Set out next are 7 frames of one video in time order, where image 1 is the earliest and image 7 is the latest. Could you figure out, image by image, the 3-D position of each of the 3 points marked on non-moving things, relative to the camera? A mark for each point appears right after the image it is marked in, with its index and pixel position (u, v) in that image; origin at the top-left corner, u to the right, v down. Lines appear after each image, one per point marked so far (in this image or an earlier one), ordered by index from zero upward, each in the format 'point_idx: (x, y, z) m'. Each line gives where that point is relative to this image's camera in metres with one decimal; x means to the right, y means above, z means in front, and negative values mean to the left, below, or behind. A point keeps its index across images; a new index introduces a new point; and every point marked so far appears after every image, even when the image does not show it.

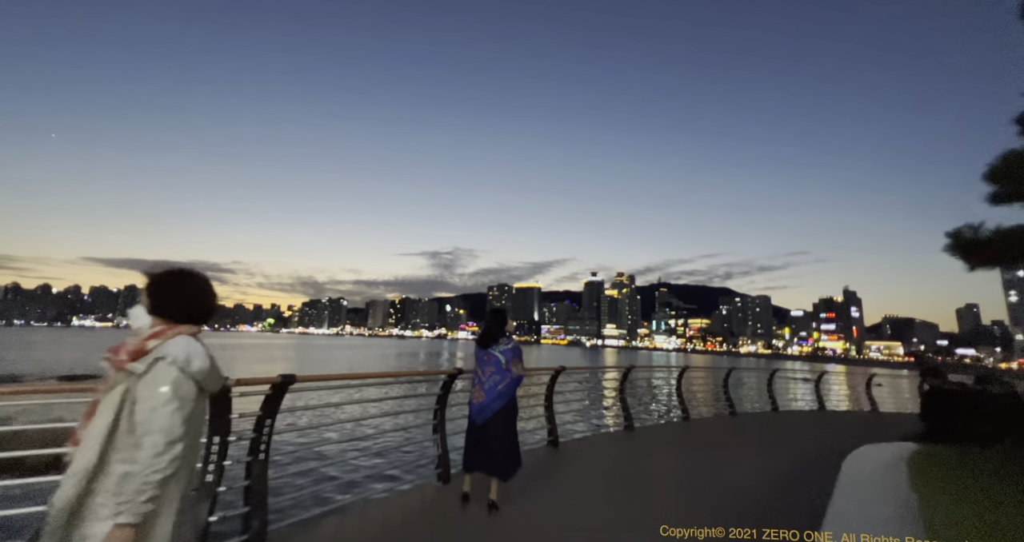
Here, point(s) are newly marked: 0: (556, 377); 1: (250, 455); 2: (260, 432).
0: (+0.5, -1.3, +5.8) m
1: (-1.2, -0.8, +2.1) m
2: (-1.1, -0.7, +2.1) m
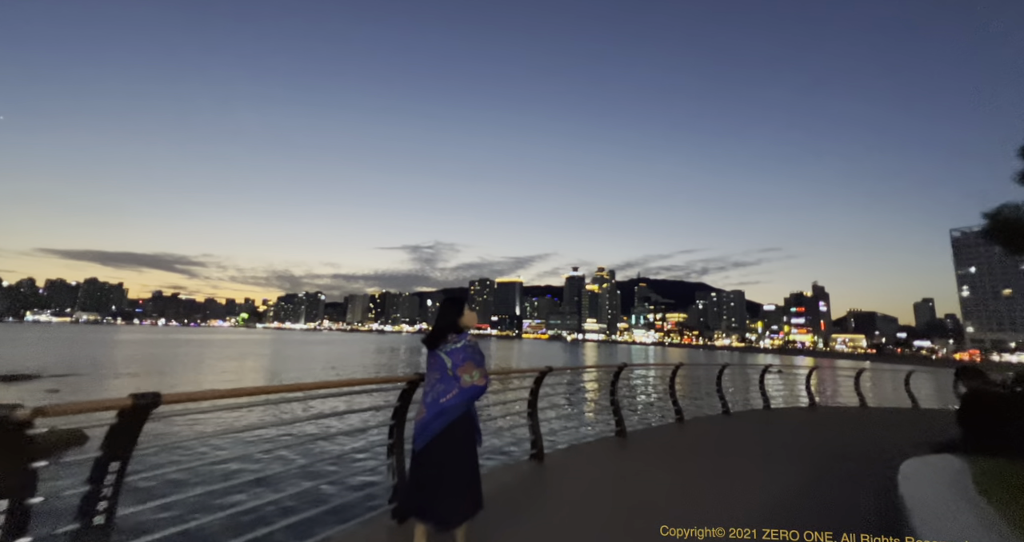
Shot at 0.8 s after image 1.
0: (+0.3, -1.2, +5.1) m
1: (-1.2, -0.7, +1.4) m
2: (-1.2, -0.6, +1.4) m
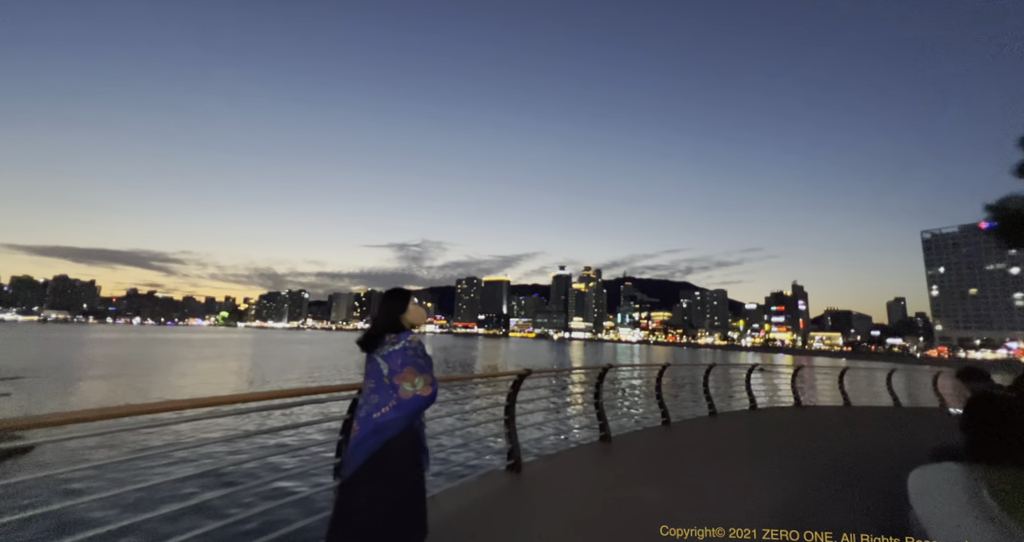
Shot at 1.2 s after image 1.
0: (+0.1, -1.1, +4.8) m
1: (-1.4, -0.7, +1.0) m
2: (-1.3, -0.6, +1.0) m
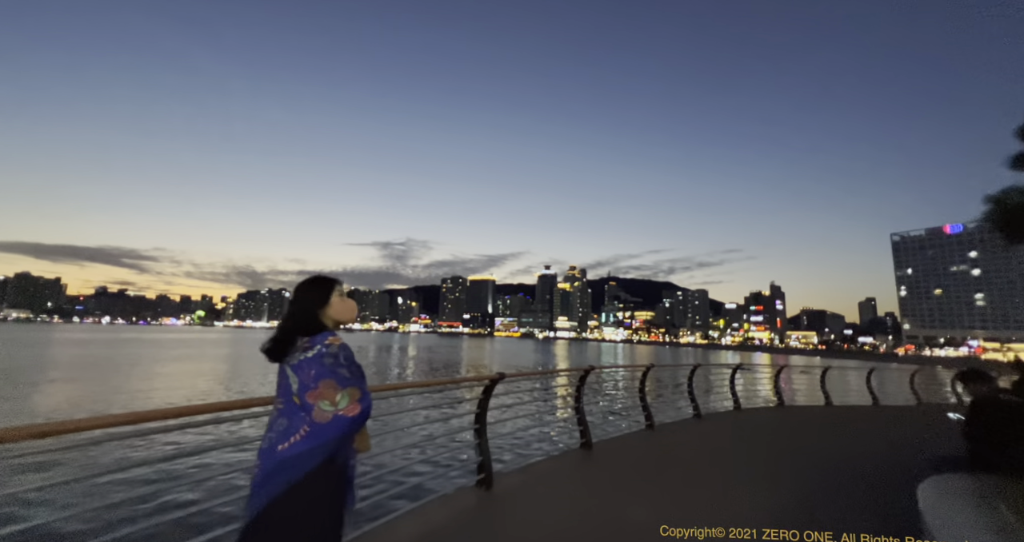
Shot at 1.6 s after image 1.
0: (-0.2, -1.1, +4.4) m
1: (-1.5, -0.7, +0.6) m
2: (-1.5, -0.6, +0.6) m
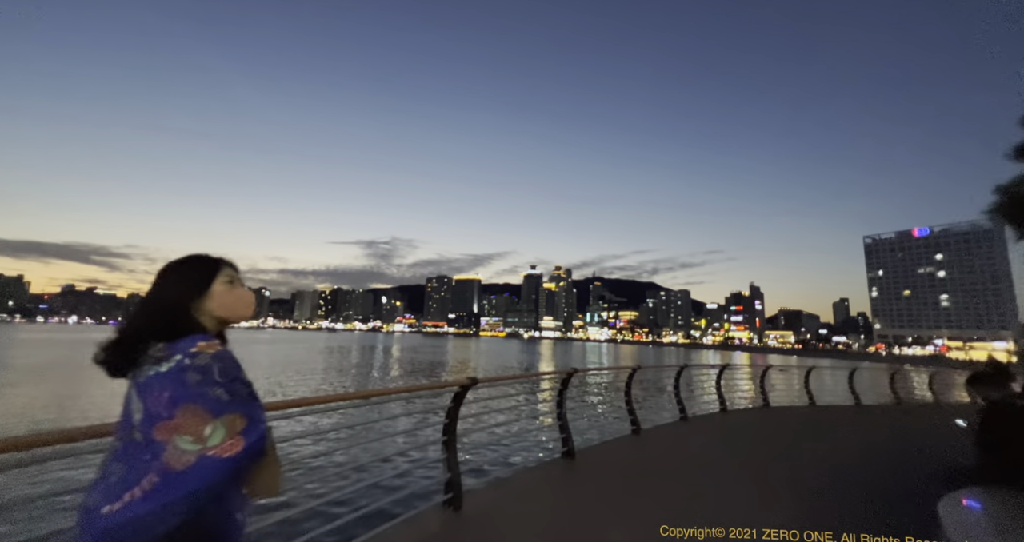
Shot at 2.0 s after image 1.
0: (-0.3, -1.1, +3.7) m
1: (-1.5, -0.7, -0.1) m
2: (-1.4, -0.6, -0.1) m
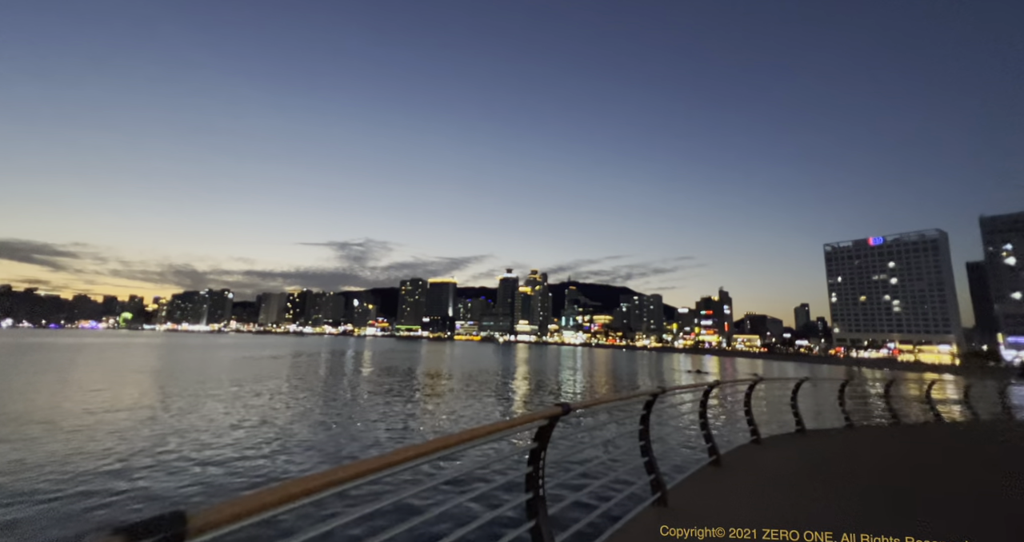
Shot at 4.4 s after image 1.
0: (-1.1, -1.2, +3.3) m
1: (-2.1, -0.7, -0.6) m
2: (-2.0, -0.6, -0.6) m
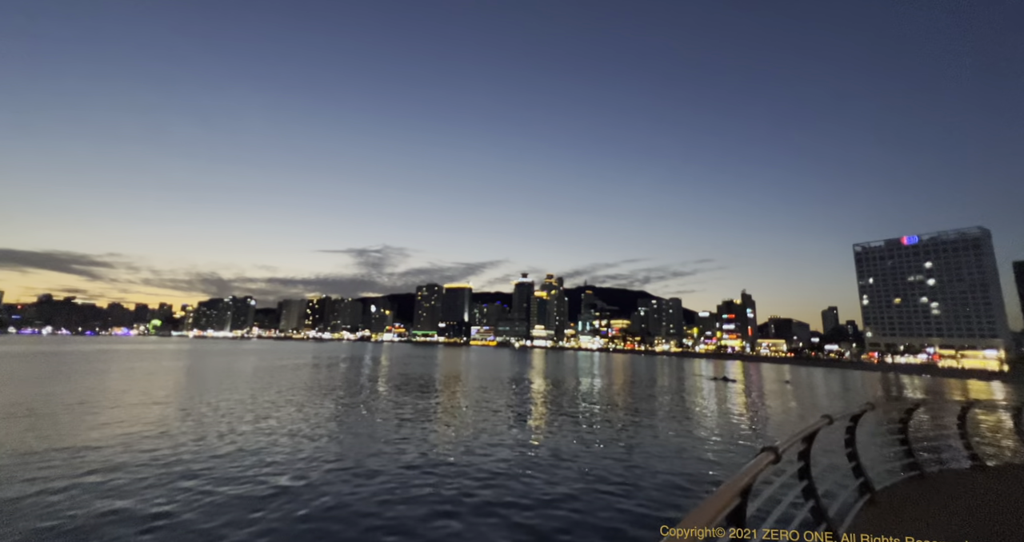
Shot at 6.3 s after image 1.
0: (-0.5, -1.3, +3.3) m
1: (-1.7, -0.7, -0.6) m
2: (-1.6, -0.6, -0.6) m
